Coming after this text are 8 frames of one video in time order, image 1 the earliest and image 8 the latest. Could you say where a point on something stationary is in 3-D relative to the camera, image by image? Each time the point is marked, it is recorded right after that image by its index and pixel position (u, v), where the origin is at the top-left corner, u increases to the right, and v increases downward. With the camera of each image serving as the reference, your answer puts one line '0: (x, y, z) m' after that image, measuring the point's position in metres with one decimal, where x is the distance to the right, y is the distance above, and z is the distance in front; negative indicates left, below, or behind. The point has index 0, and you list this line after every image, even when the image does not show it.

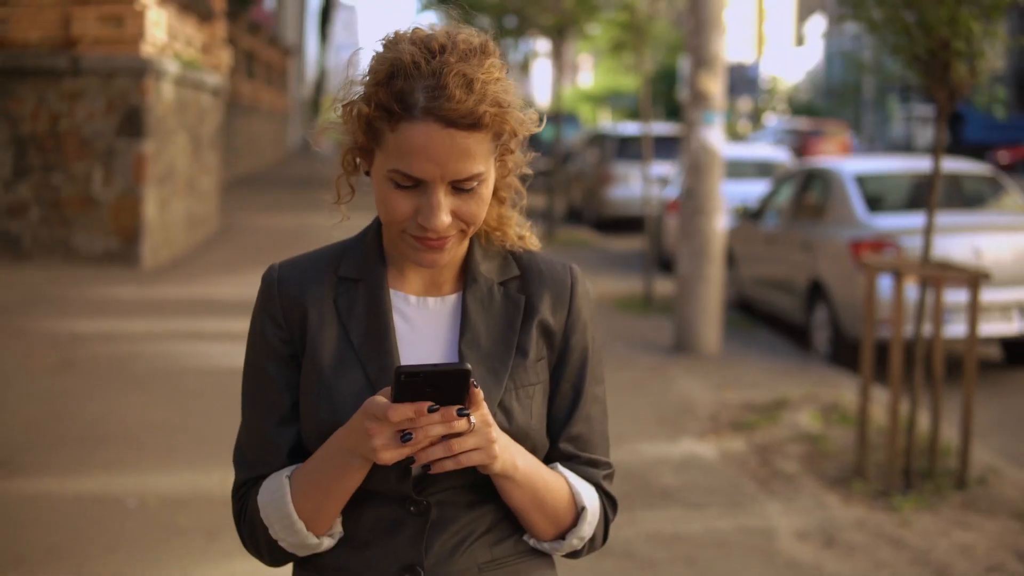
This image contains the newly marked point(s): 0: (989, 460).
0: (+2.6, -0.9, +6.1) m
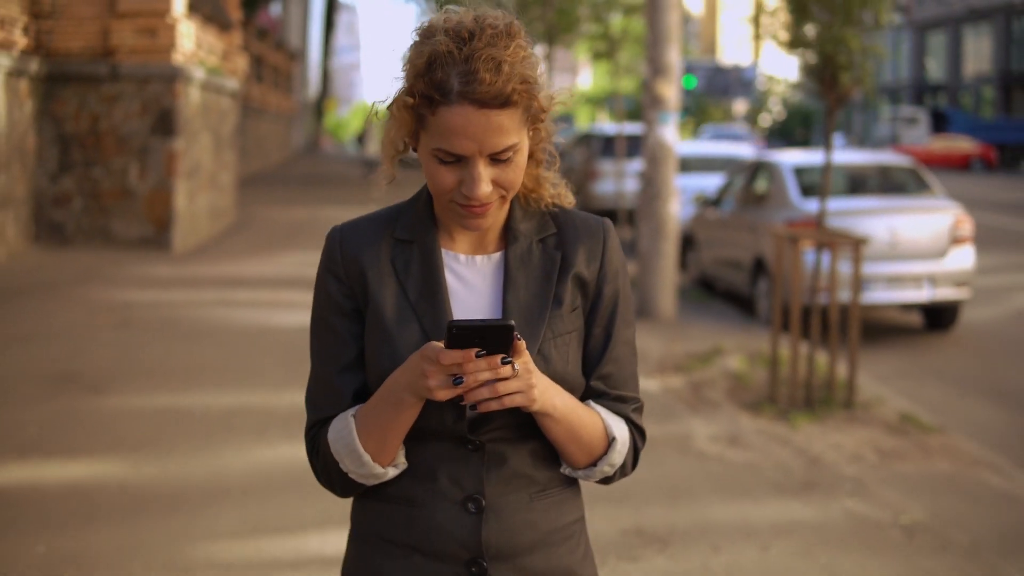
0: (+2.5, -0.7, +7.5) m
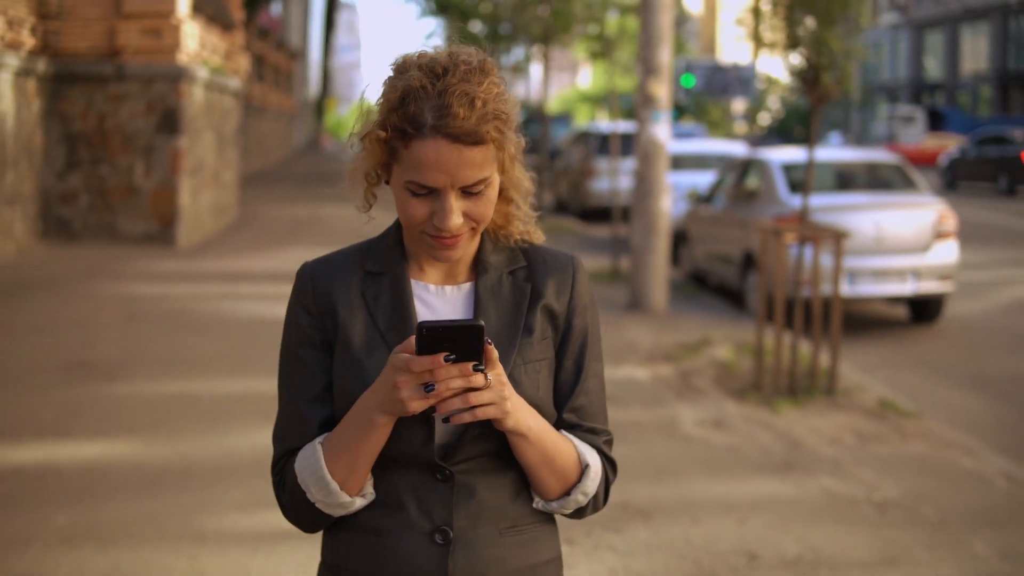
0: (+2.4, -0.7, +7.8) m
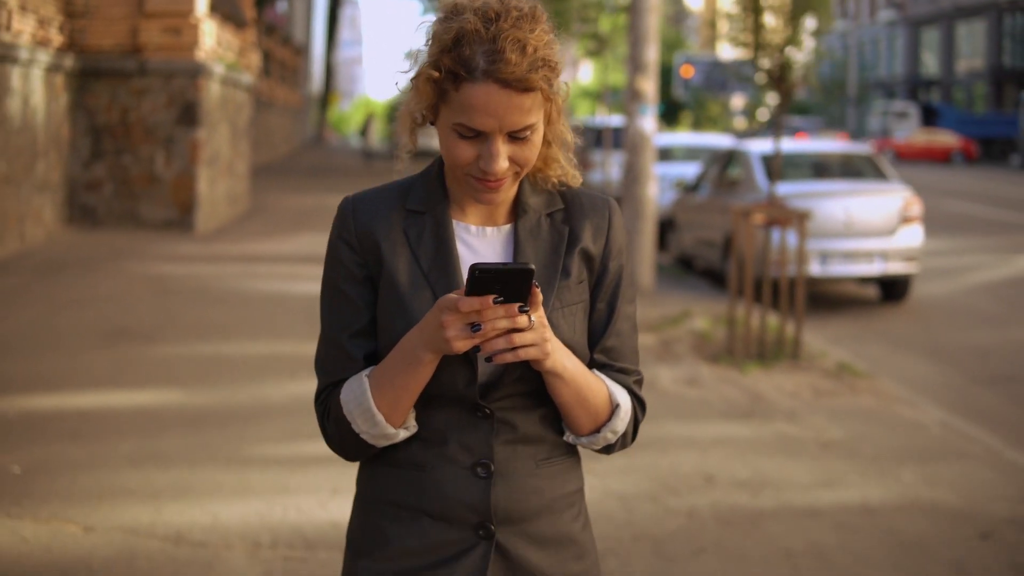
0: (+2.4, -0.5, +8.7) m
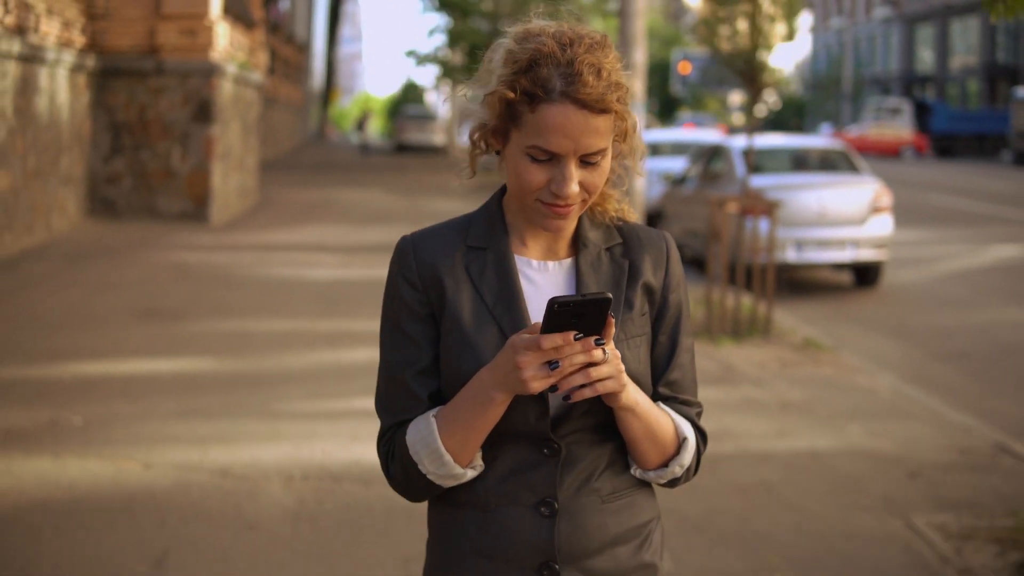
0: (+2.4, -0.3, +9.5) m
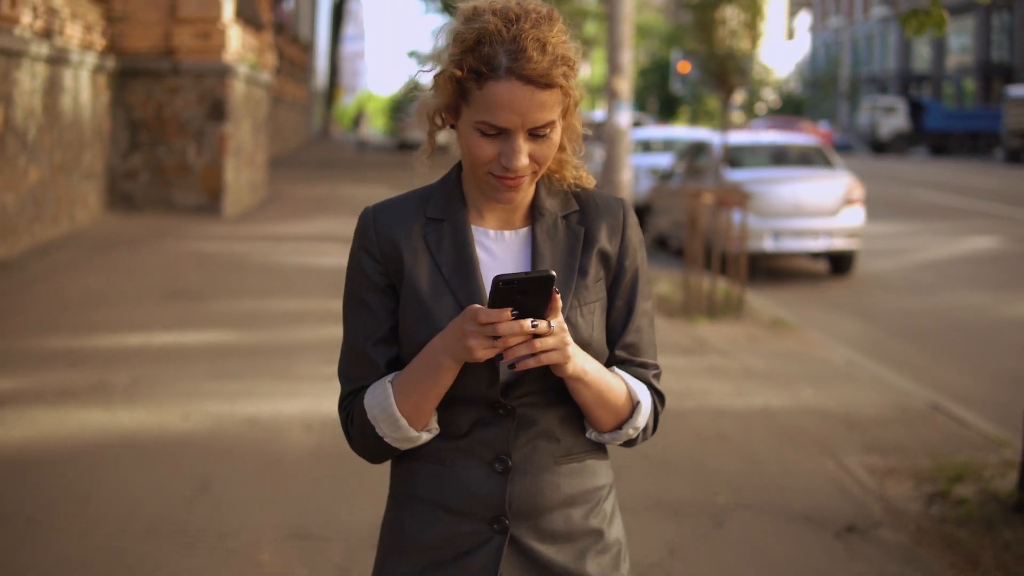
0: (+2.3, -0.2, +10.3) m
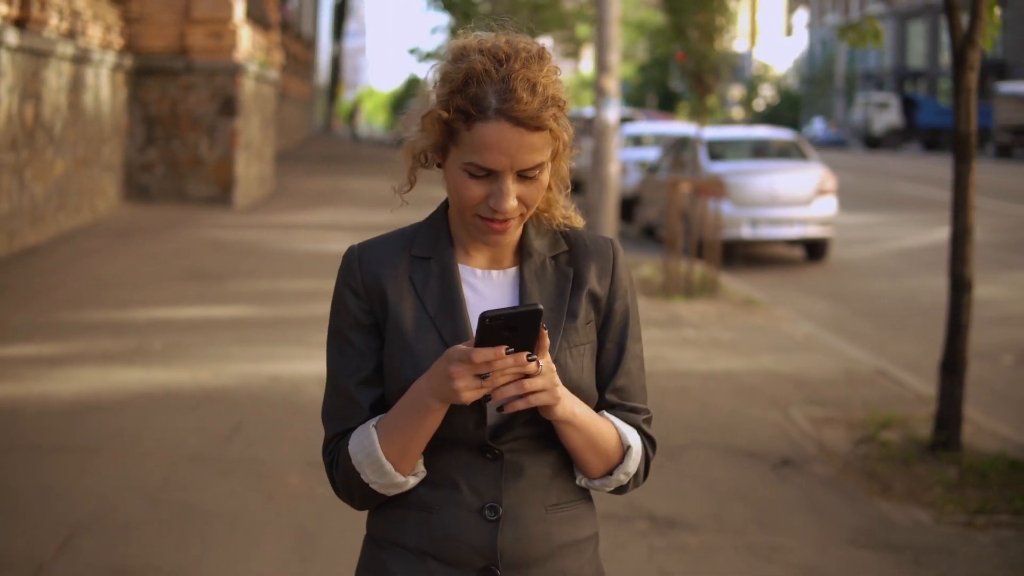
0: (+2.3, 0.0, +11.2) m
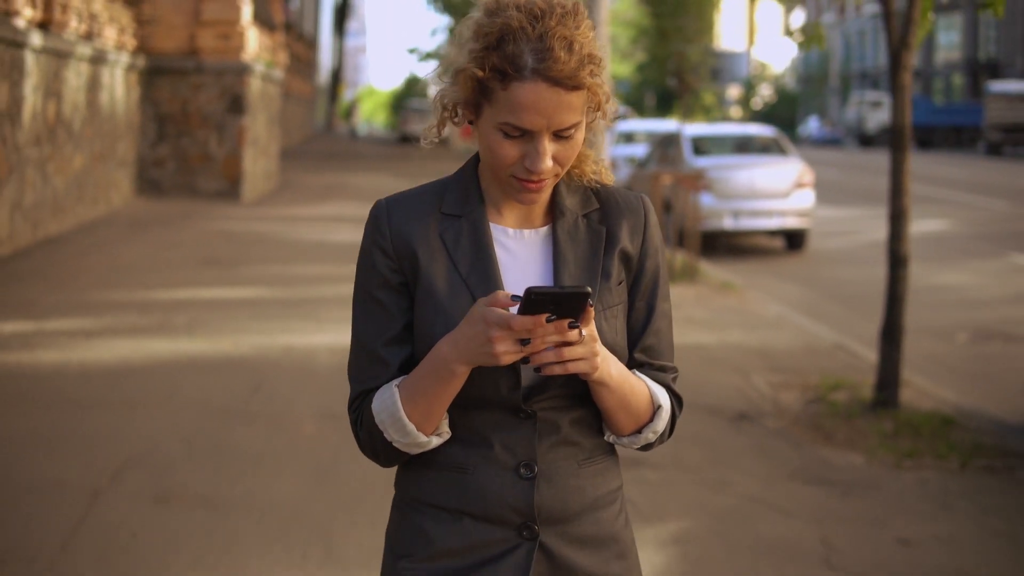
0: (+2.2, +0.1, +12.0) m
